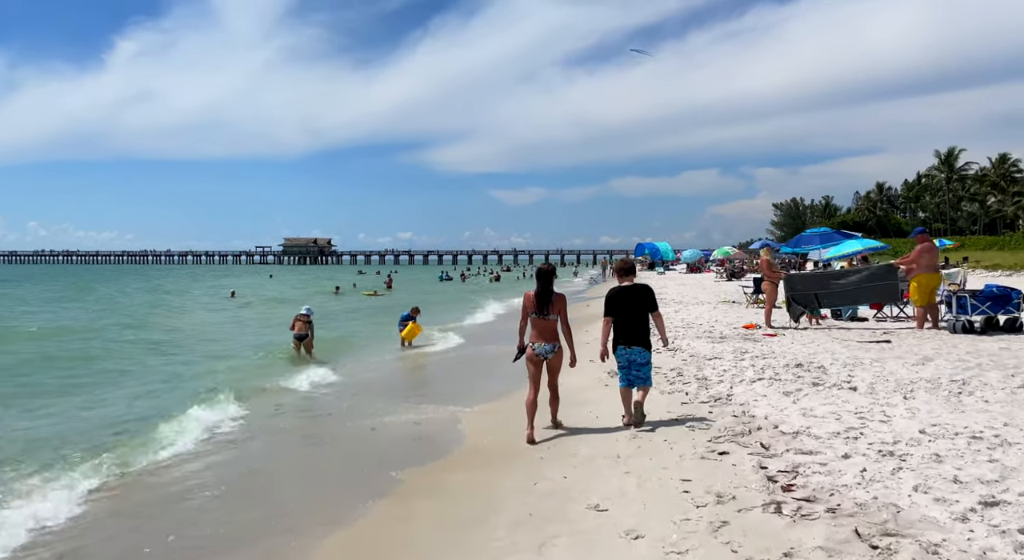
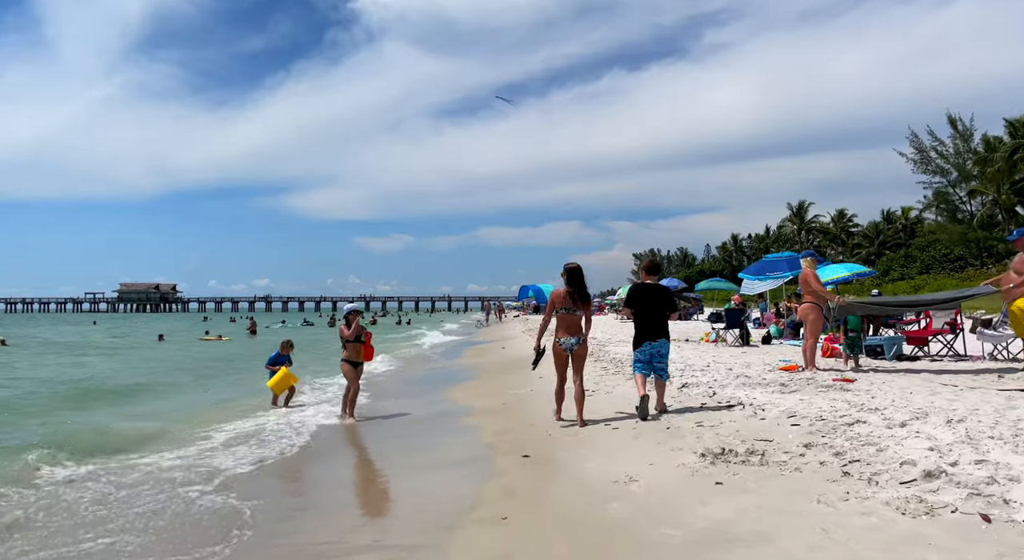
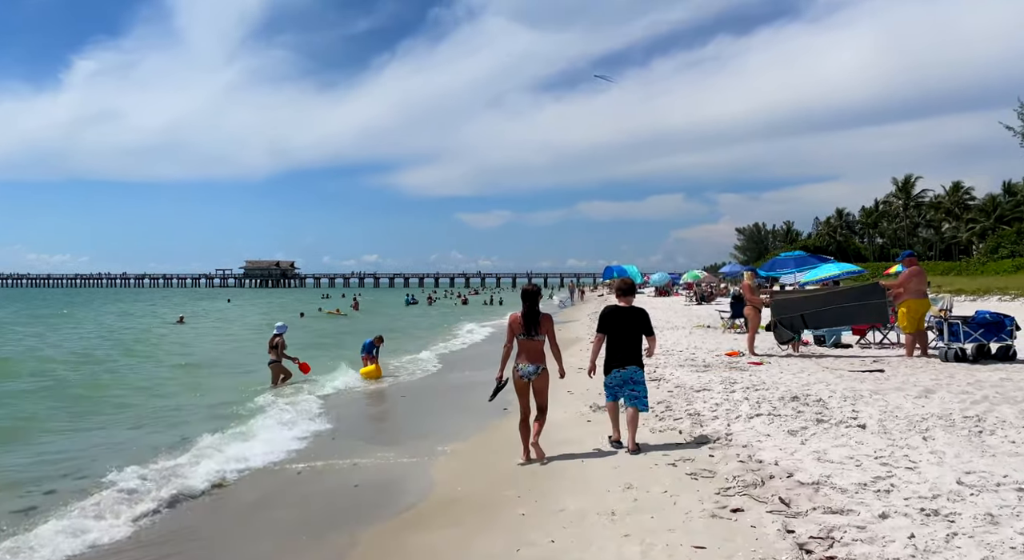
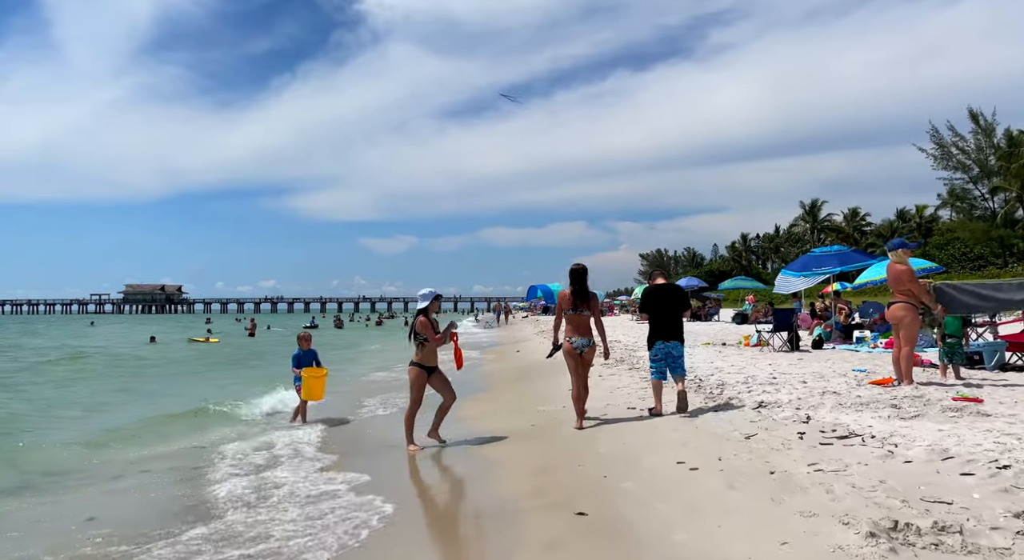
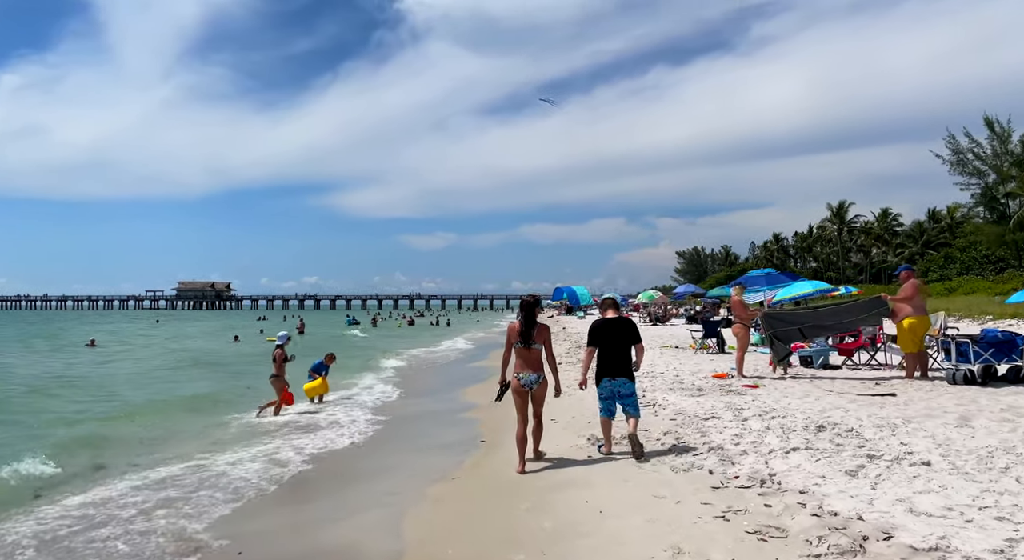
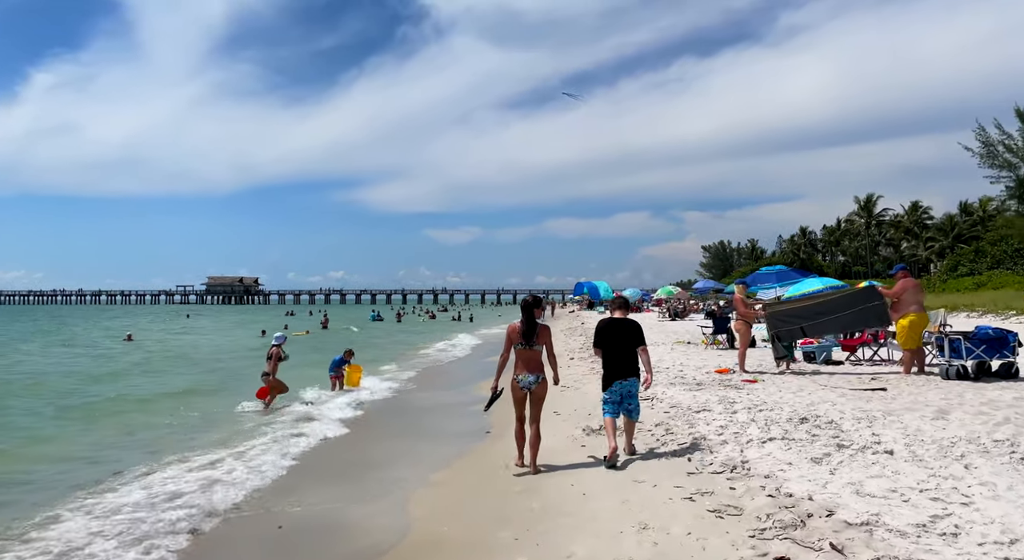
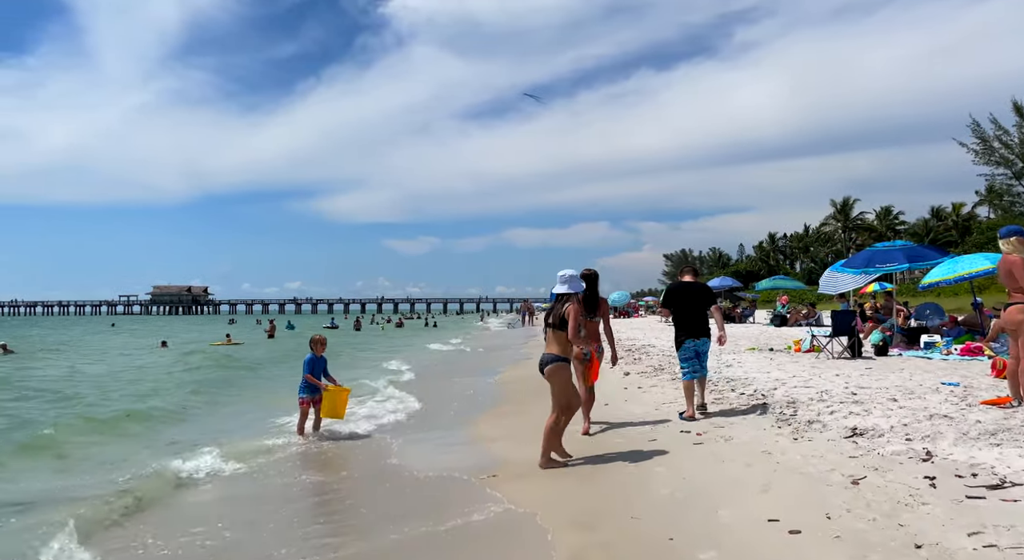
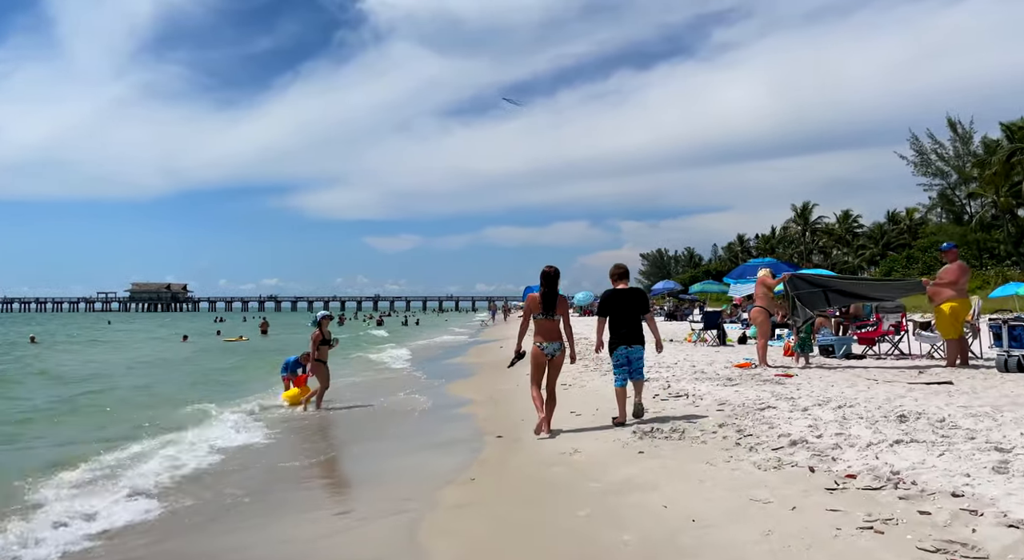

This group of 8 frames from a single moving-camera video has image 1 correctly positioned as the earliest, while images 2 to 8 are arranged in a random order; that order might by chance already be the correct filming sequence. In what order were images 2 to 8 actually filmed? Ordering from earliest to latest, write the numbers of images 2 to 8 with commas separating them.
3, 6, 5, 8, 2, 4, 7
